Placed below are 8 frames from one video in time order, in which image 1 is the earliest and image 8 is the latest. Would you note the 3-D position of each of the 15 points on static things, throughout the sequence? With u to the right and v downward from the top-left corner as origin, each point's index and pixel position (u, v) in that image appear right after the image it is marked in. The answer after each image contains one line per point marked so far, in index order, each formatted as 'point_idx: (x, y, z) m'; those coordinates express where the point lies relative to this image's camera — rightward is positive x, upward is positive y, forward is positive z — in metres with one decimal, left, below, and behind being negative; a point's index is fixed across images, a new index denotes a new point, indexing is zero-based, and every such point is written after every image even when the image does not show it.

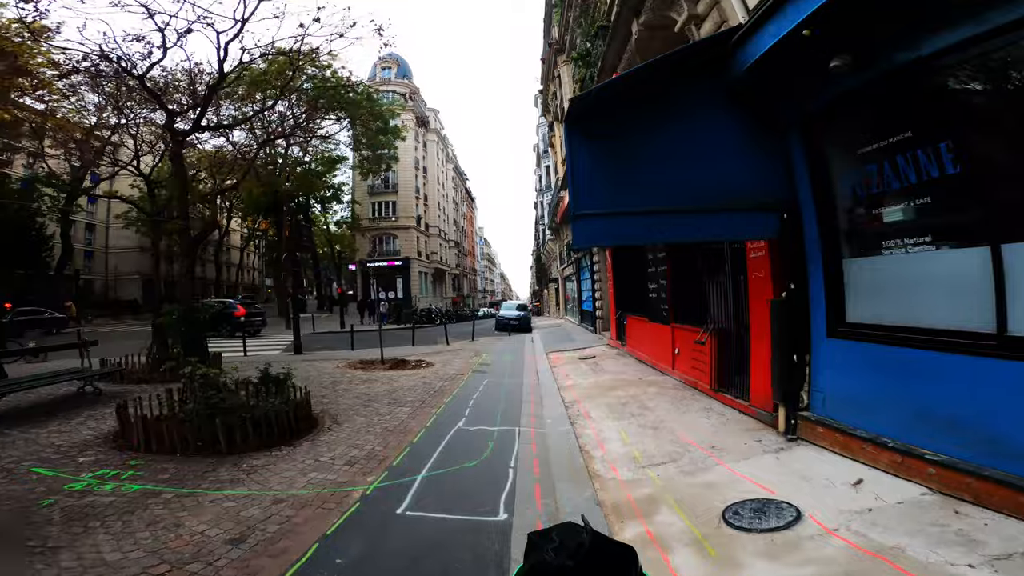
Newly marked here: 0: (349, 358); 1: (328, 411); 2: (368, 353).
0: (-4.3, -1.9, +13.5) m
1: (-2.7, -1.8, +7.5) m
2: (-4.0, -2.0, +13.9) m
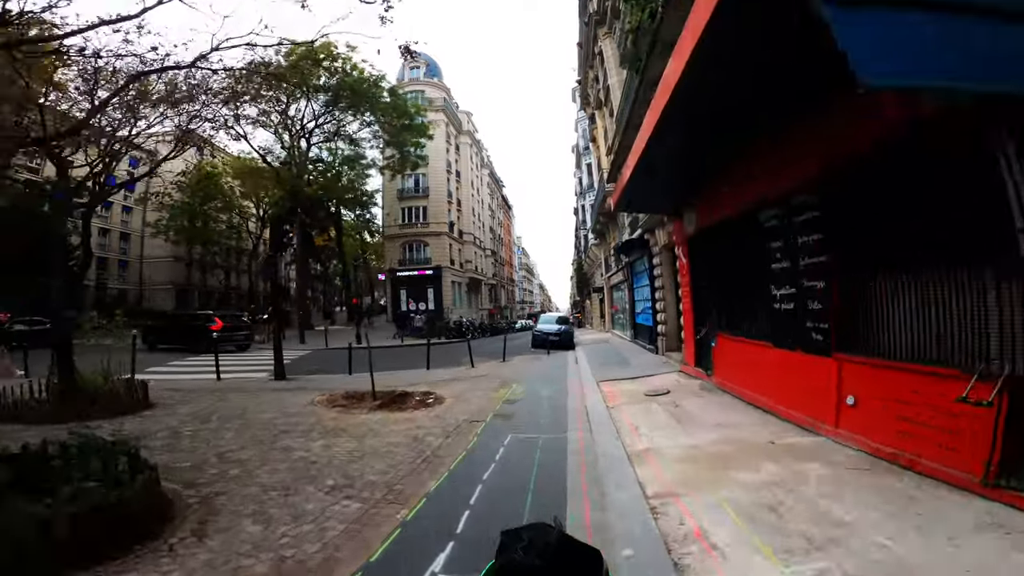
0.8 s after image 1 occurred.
0: (-3.5, -2.1, +10.3) m
1: (-2.4, -1.8, +4.2) m
2: (-3.3, -2.1, +10.7) m
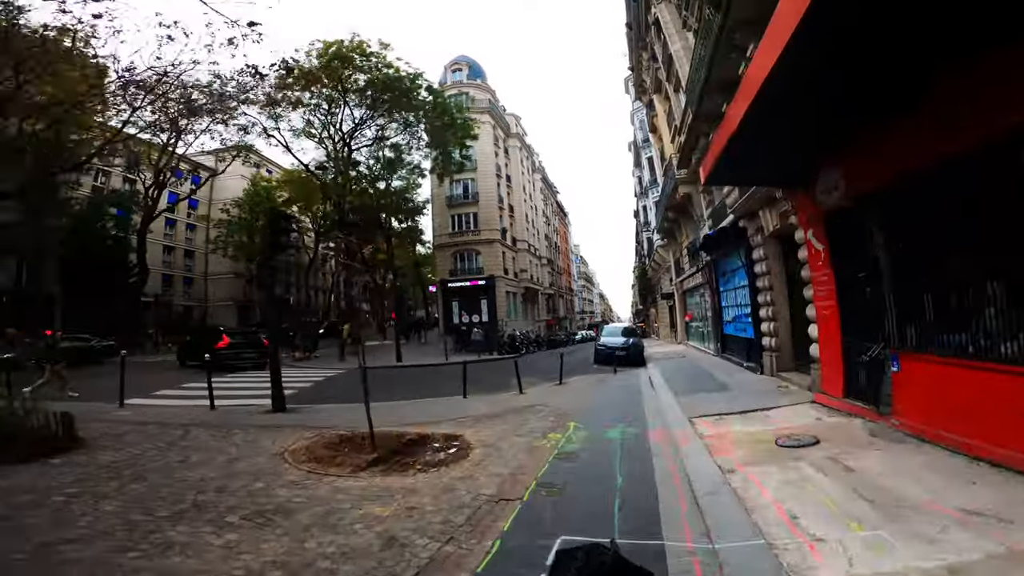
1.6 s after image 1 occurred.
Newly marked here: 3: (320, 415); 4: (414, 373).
0: (-2.7, -2.1, +7.9) m
1: (-2.3, -1.7, +1.7) m
2: (-2.4, -2.2, +8.3) m
3: (-3.3, -2.2, +8.8) m
4: (-2.8, -2.6, +14.7) m
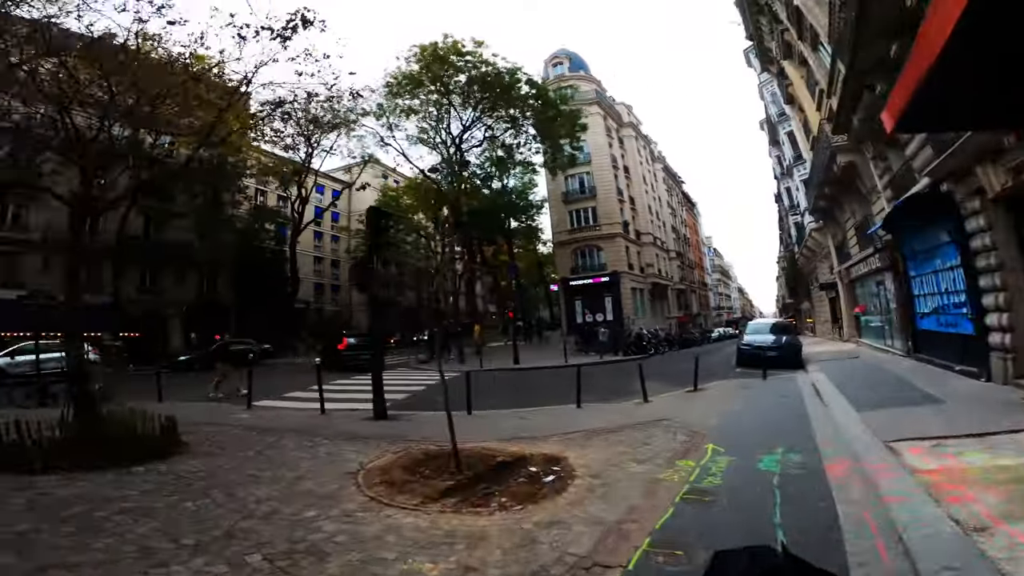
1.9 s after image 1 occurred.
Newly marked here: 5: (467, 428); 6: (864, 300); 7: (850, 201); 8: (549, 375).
0: (-1.1, -2.1, +7.1) m
1: (-2.3, -1.7, +1.0) m
2: (-0.7, -2.1, +7.3) m
3: (-1.5, -2.2, +8.1) m
4: (+0.4, -2.5, +13.7) m
5: (-0.7, -2.1, +7.9) m
6: (+11.2, -0.4, +16.3) m
7: (+11.0, +2.8, +16.7) m
8: (+1.0, -2.4, +14.0) m
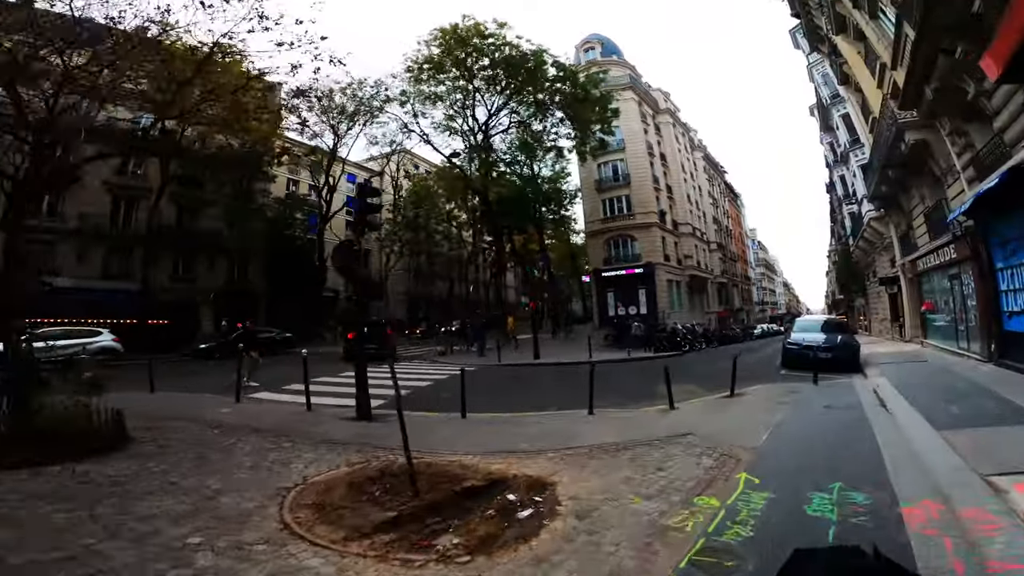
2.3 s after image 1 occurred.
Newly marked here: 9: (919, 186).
0: (-1.2, -1.9, +6.0) m
1: (-2.8, -1.5, +0.1) m
2: (-0.8, -1.9, +6.3) m
3: (-1.5, -2.0, +7.1) m
4: (+0.8, -2.2, +12.5) m
5: (-0.7, -1.9, +6.8) m
6: (+11.7, -0.2, +14.3) m
7: (+11.6, +3.0, +14.6) m
8: (+1.4, -2.1, +12.8) m
9: (+11.5, +2.9, +14.4) m
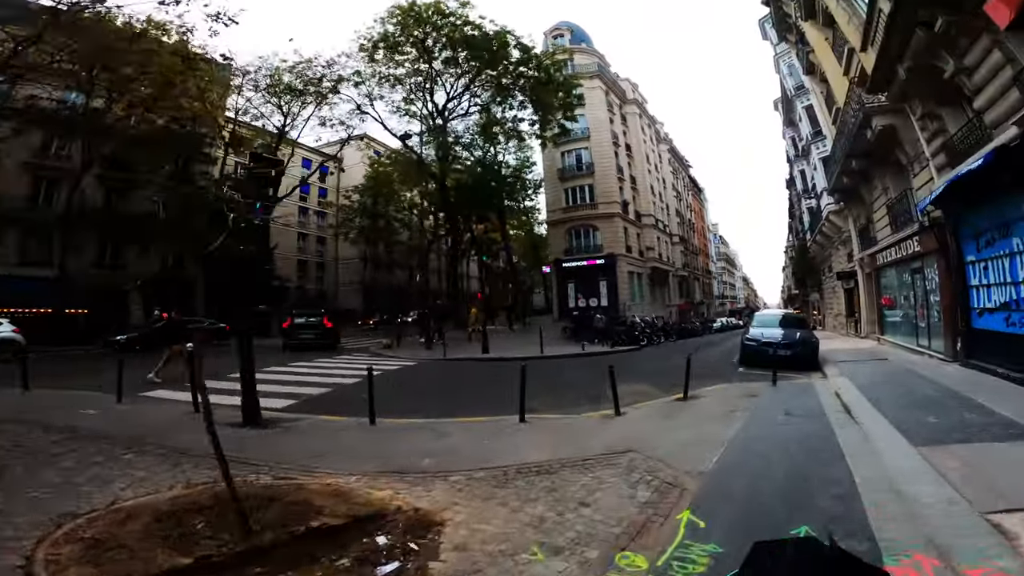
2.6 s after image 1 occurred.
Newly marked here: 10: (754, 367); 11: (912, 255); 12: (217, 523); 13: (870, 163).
0: (-2.1, -1.7, +4.8) m
1: (-3.4, -1.4, -1.2) m
2: (-1.8, -1.7, +5.1) m
3: (-2.5, -1.7, +5.9) m
4: (-0.6, -1.9, +11.4) m
5: (-1.7, -1.7, +5.6) m
6: (+10.3, -0.1, +13.9) m
7: (+10.2, +3.1, +14.2) m
8: (+0.1, -1.9, +11.8) m
9: (+10.1, +3.0, +13.9) m
10: (+5.1, -1.7, +10.9) m
11: (+9.0, +0.8, +11.6) m
12: (-1.8, -1.5, +3.1) m
13: (+9.9, +3.5, +14.1) m
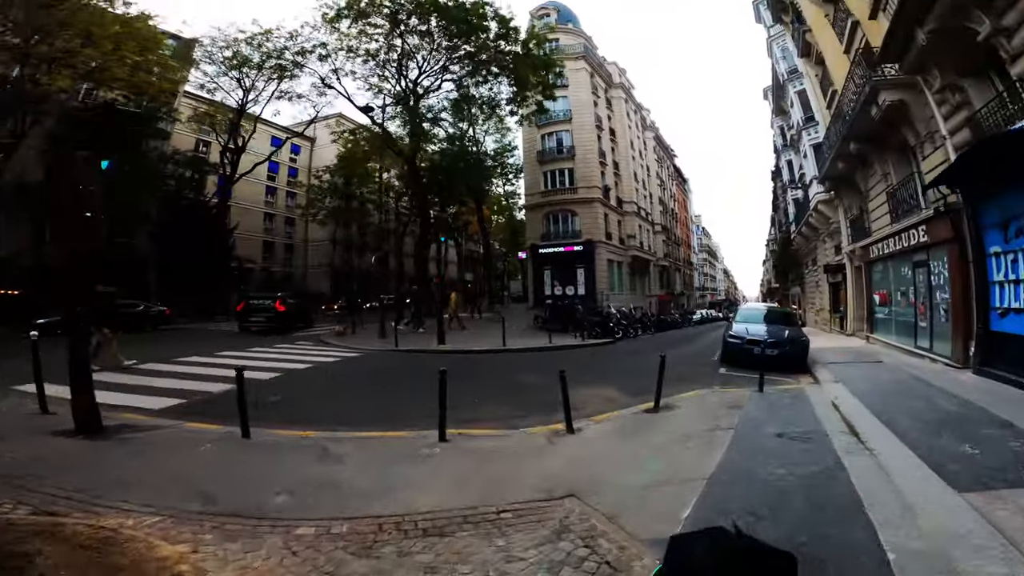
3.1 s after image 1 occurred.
0: (-2.9, -1.5, +3.3) m
1: (-3.9, -1.3, -2.8) m
2: (-2.5, -1.5, +3.6) m
3: (-3.3, -1.5, +4.4) m
4: (-1.5, -1.6, +10.0) m
5: (-2.5, -1.5, +4.2) m
6: (+9.3, +0.1, +12.7) m
7: (+9.2, +3.3, +12.9) m
8: (-0.9, -1.5, +10.3) m
9: (+9.2, +3.2, +12.7) m
10: (+4.2, -1.5, +9.6) m
11: (+8.1, +0.9, +10.4) m
12: (-2.5, -1.4, +1.6) m
13: (+9.0, +3.6, +12.9) m
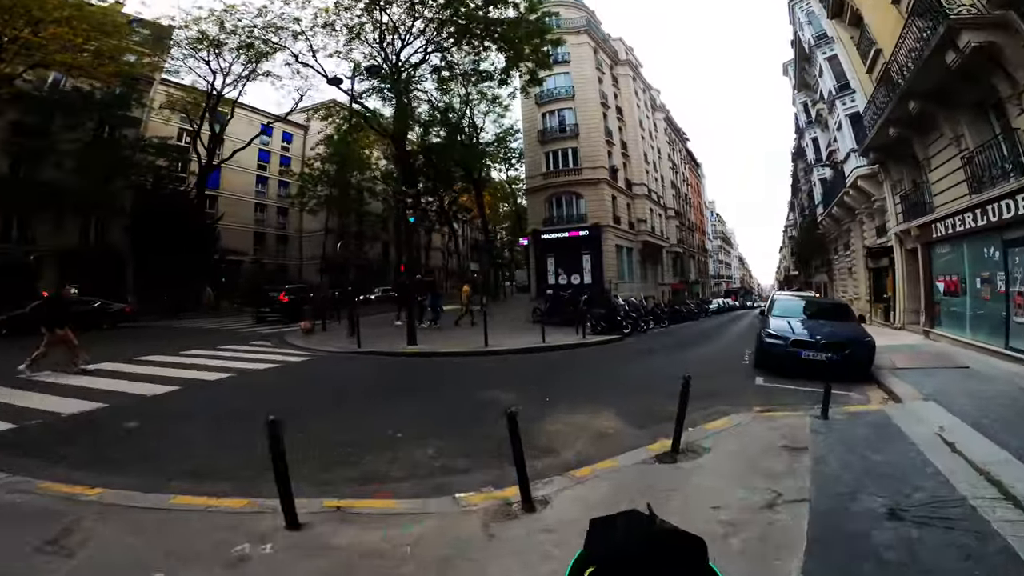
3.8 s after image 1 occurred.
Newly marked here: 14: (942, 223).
0: (-3.4, -1.4, +1.3) m
1: (-4.6, -1.4, -4.8) m
2: (-3.0, -1.4, +1.5) m
3: (-3.8, -1.4, +2.3) m
4: (-1.9, -1.4, +7.9) m
5: (-3.0, -1.4, +2.1) m
6: (+8.9, +0.4, +10.3) m
7: (+8.9, +3.6, +10.5) m
8: (-1.3, -1.3, +8.2) m
9: (+8.8, +3.5, +10.3) m
10: (+3.8, -1.3, +7.4) m
11: (+7.7, +1.1, +8.0) m
12: (-3.1, -1.3, -0.5) m
13: (+8.6, +3.9, +10.5) m
14: (+8.8, +1.4, +10.5) m
